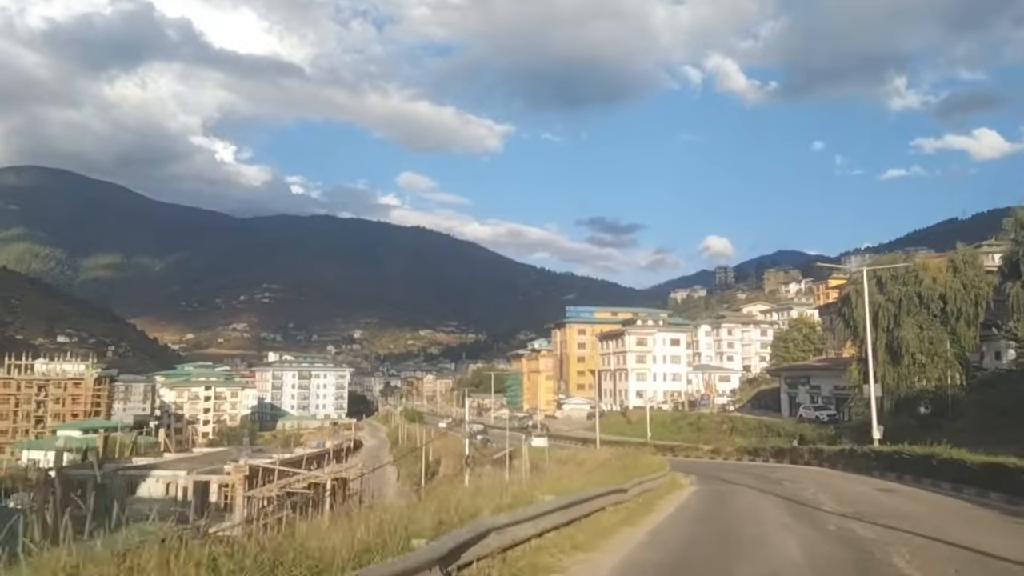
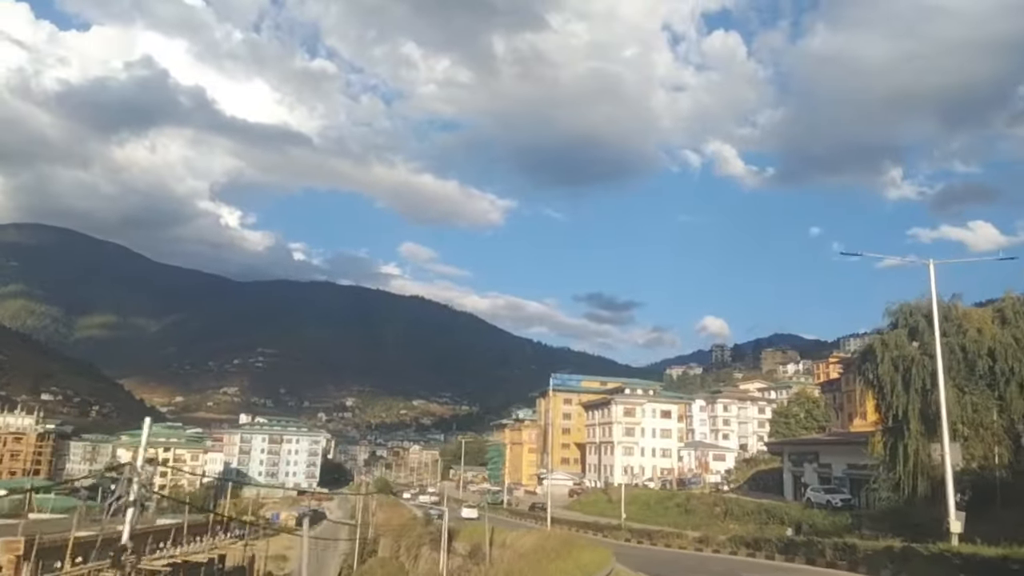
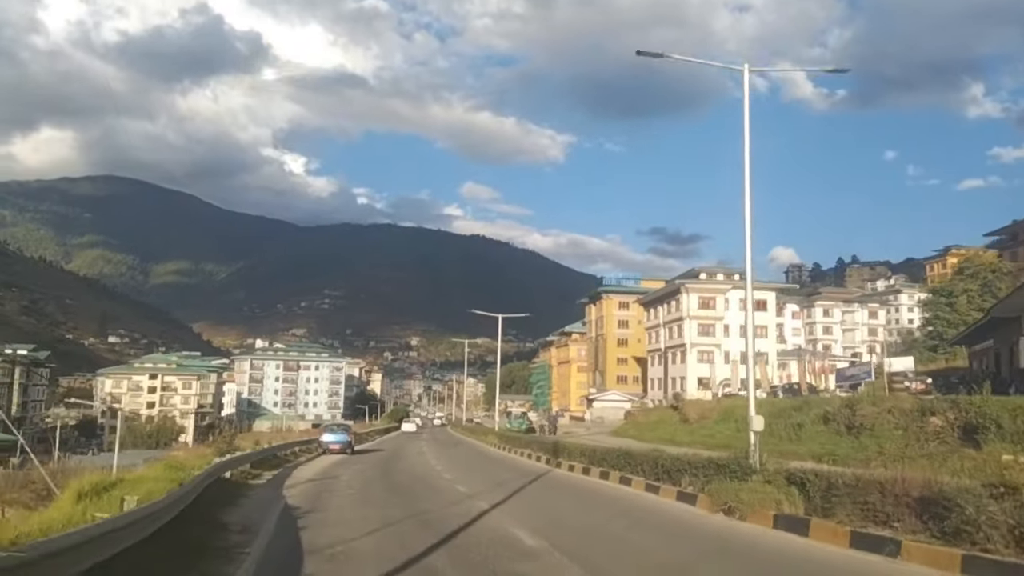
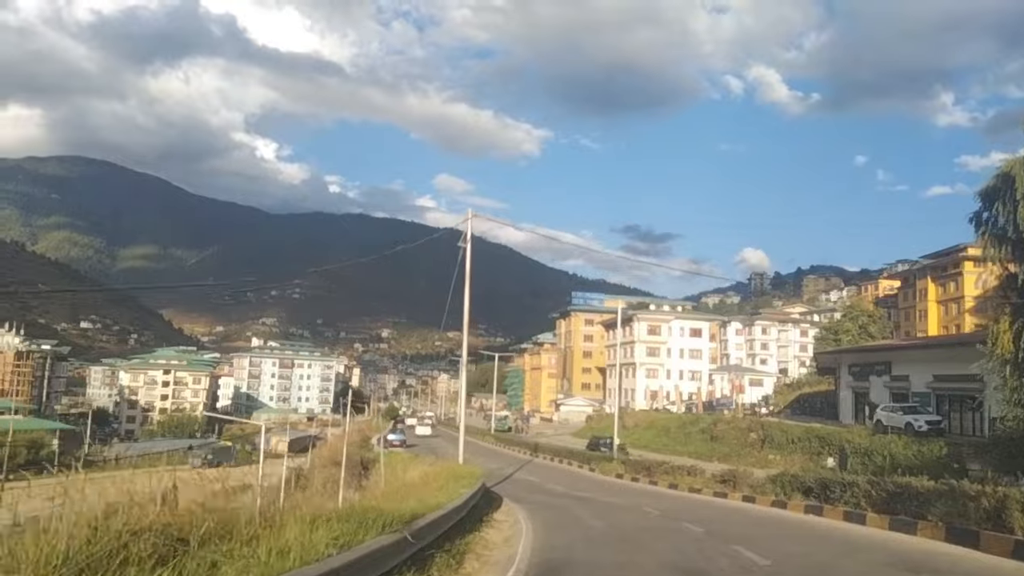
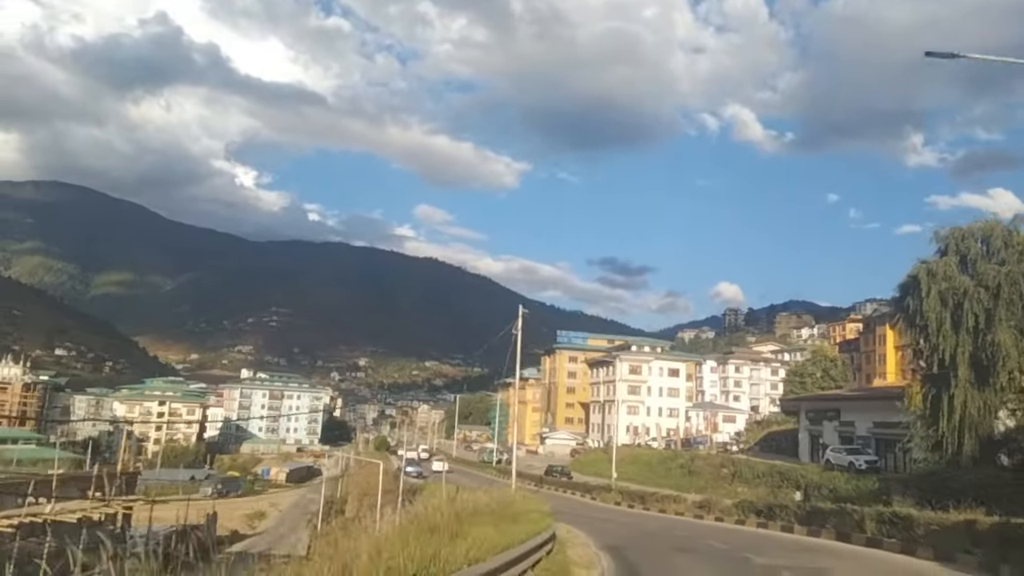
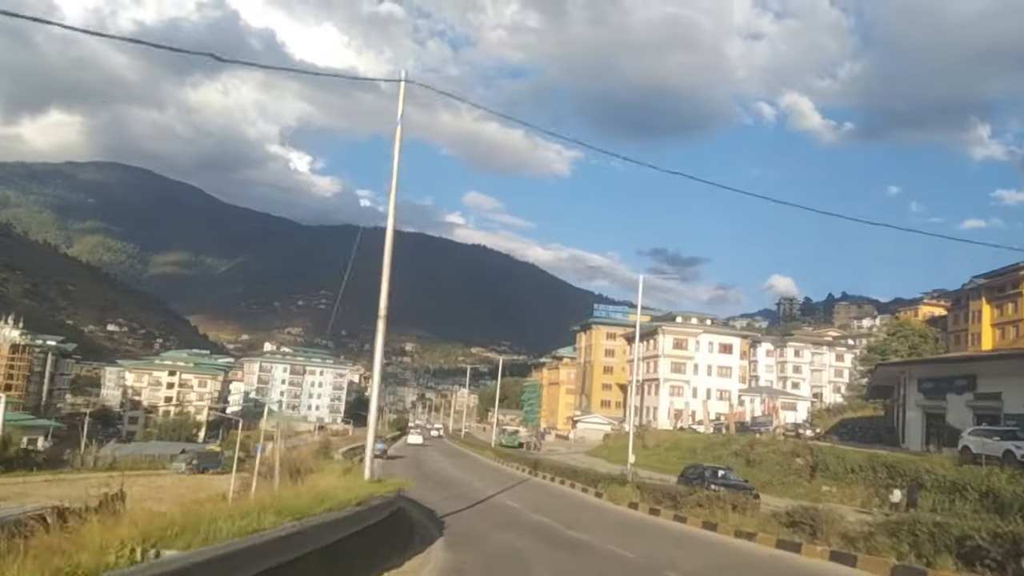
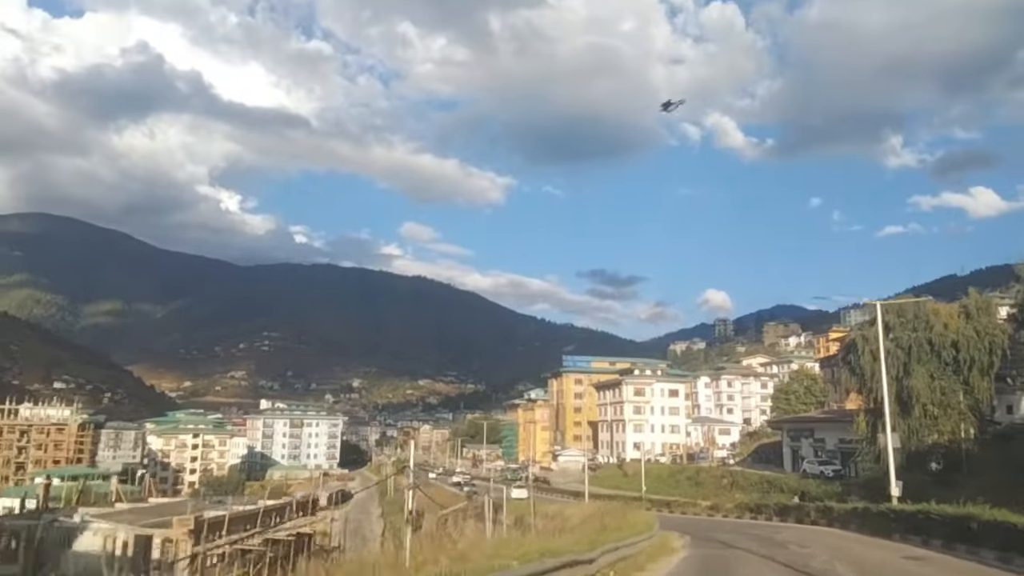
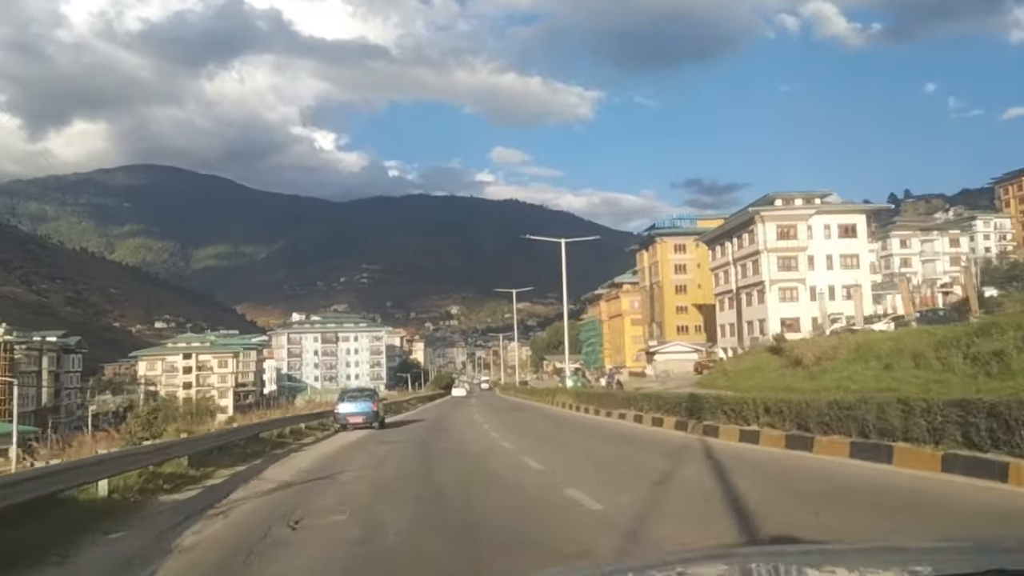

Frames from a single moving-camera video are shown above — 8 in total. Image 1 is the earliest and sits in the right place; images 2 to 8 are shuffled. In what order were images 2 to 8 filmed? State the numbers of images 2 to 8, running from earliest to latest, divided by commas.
7, 2, 5, 4, 6, 3, 8
